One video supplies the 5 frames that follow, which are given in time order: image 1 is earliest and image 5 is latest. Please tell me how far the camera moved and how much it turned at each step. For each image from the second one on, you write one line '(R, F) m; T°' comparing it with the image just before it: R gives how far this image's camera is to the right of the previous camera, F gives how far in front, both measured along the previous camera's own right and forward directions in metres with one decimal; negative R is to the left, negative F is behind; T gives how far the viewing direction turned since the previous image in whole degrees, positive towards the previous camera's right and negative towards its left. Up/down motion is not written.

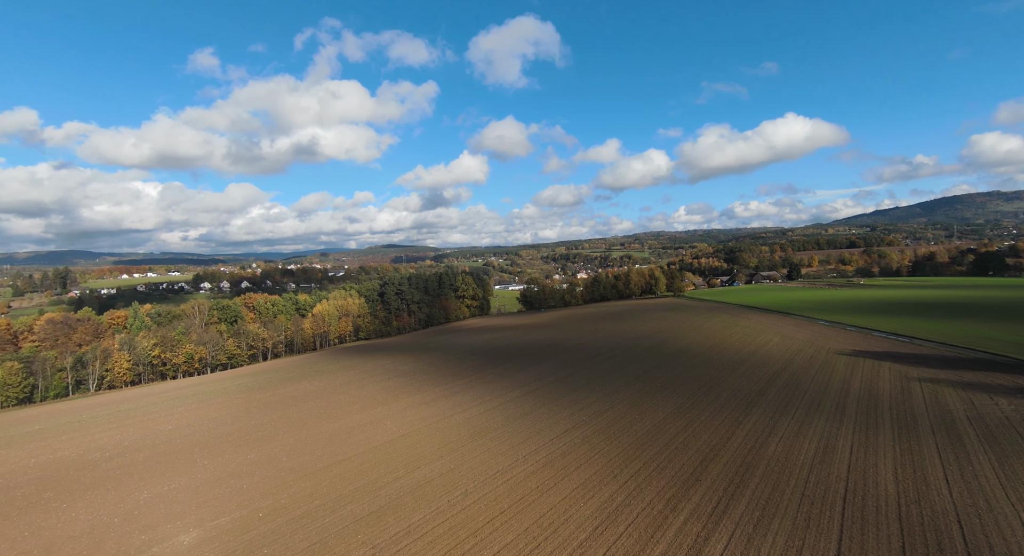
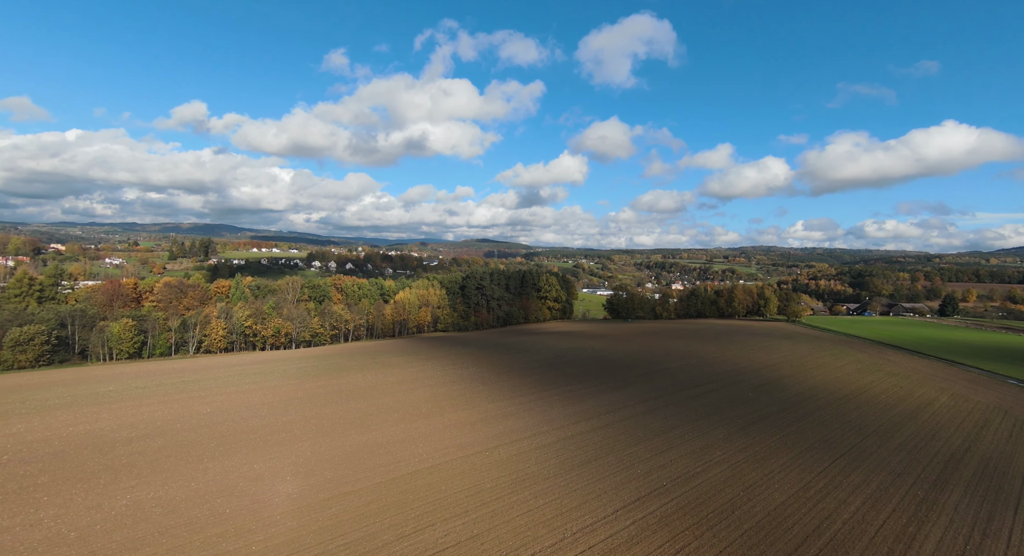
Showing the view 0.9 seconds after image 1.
(+0.6, +5.0) m; -11°
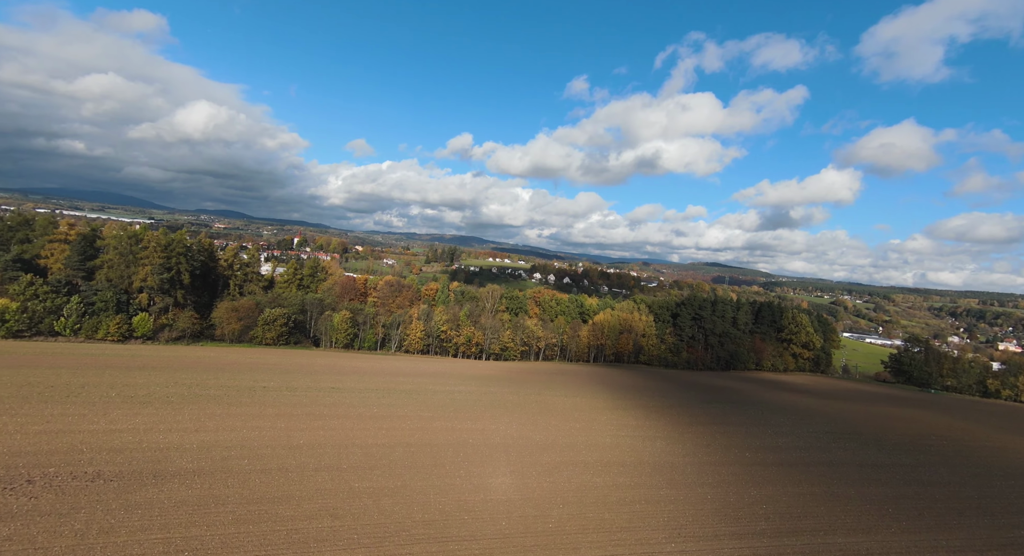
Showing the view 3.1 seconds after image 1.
(+0.2, +10.9) m; -26°
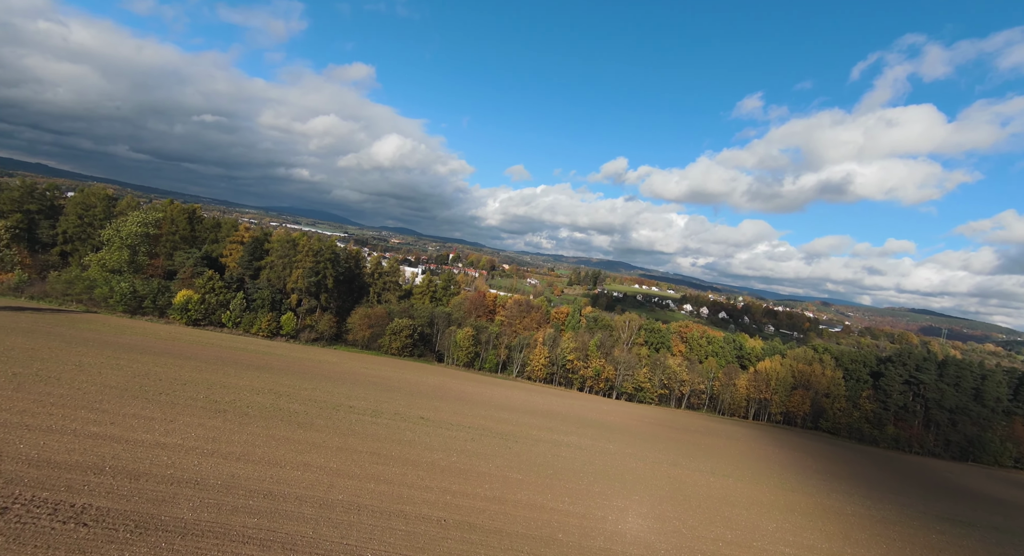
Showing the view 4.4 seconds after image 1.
(+0.7, +6.7) m; -18°
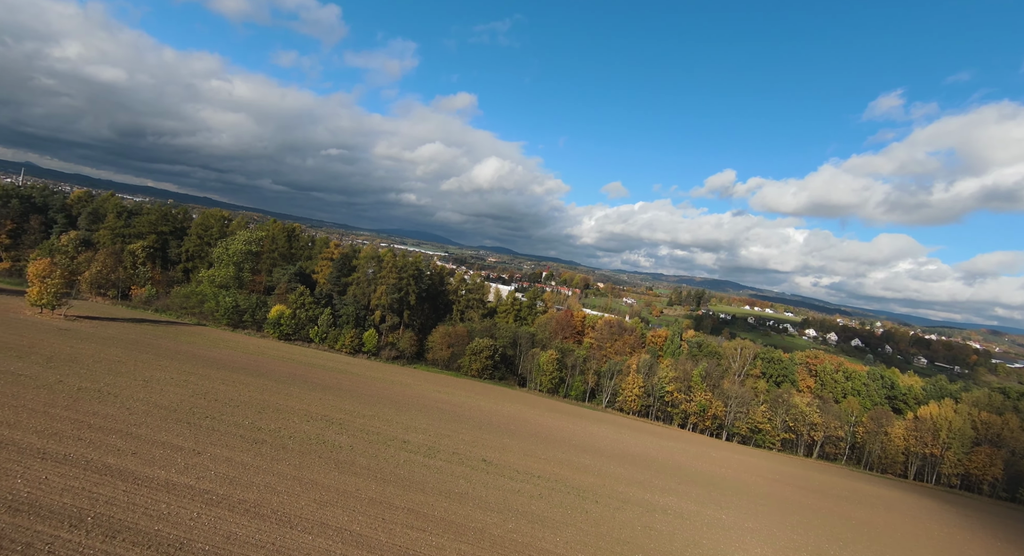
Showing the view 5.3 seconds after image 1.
(+0.7, +4.7) m; -12°
